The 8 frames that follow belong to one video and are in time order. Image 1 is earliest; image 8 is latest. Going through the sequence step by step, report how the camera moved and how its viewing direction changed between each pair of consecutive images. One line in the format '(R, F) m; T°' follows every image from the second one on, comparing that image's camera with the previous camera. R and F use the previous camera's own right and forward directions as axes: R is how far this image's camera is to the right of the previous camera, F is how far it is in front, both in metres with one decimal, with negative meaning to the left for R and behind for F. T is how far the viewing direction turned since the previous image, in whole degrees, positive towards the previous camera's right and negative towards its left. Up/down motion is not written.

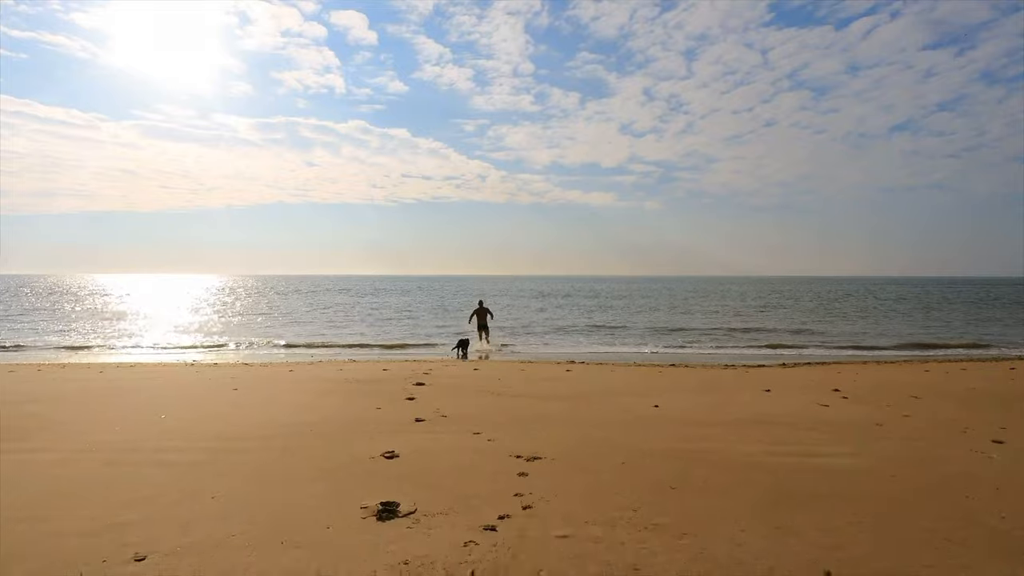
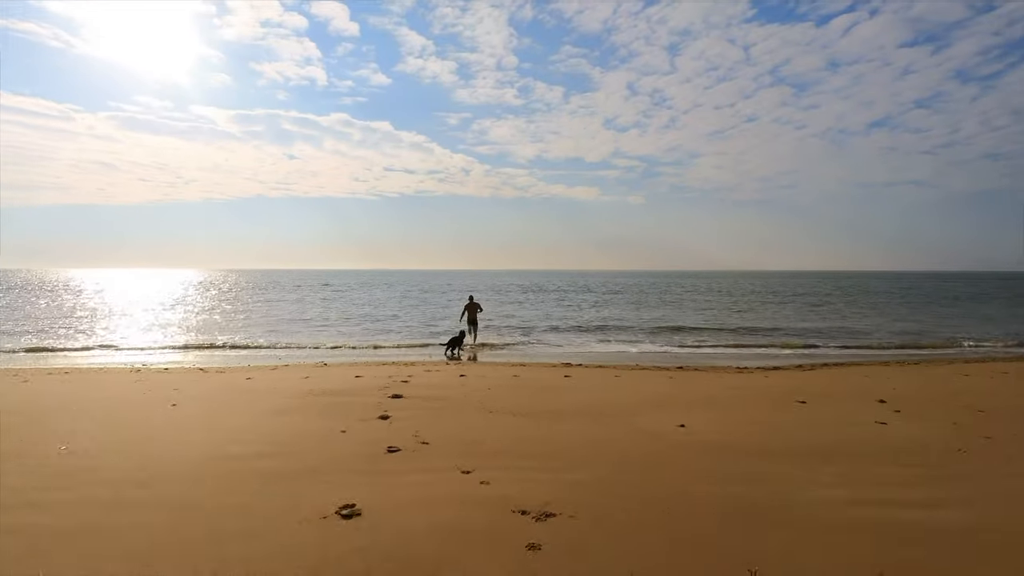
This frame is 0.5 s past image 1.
(-0.1, +1.1) m; +2°
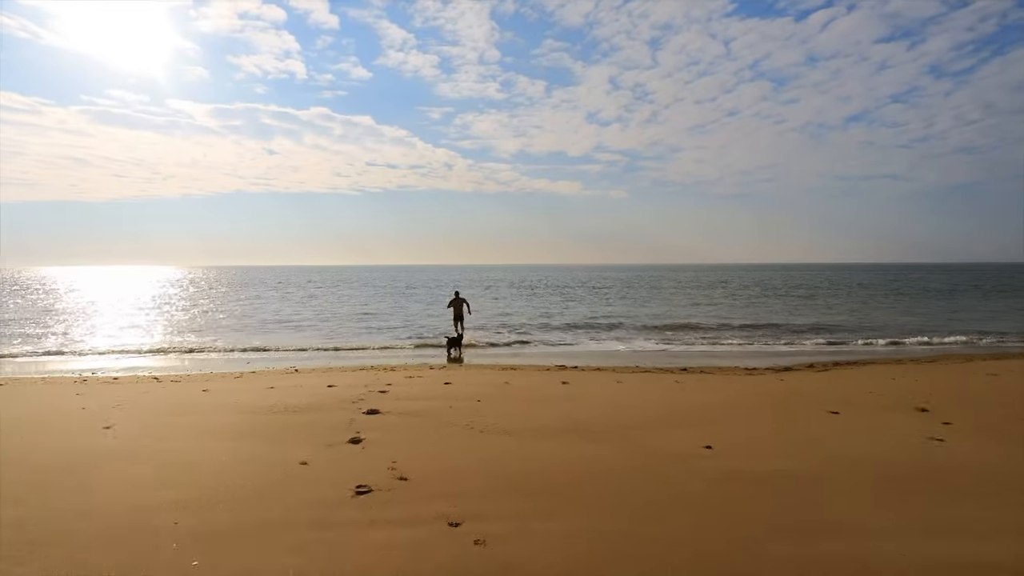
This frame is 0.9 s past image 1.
(-0.1, +0.8) m; +2°
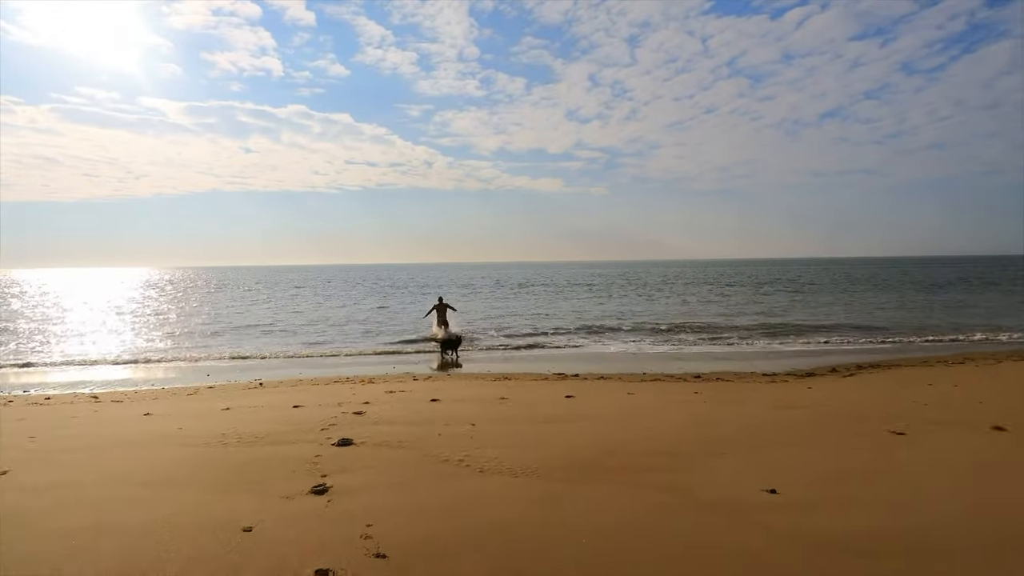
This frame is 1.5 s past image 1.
(-0.2, +1.0) m; +2°
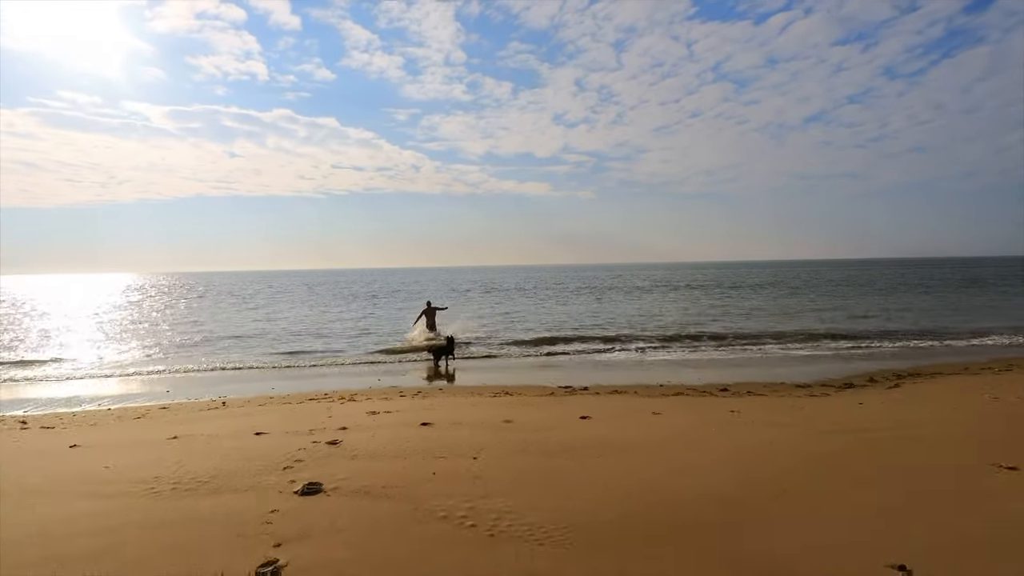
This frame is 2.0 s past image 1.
(-0.2, +1.0) m; +1°
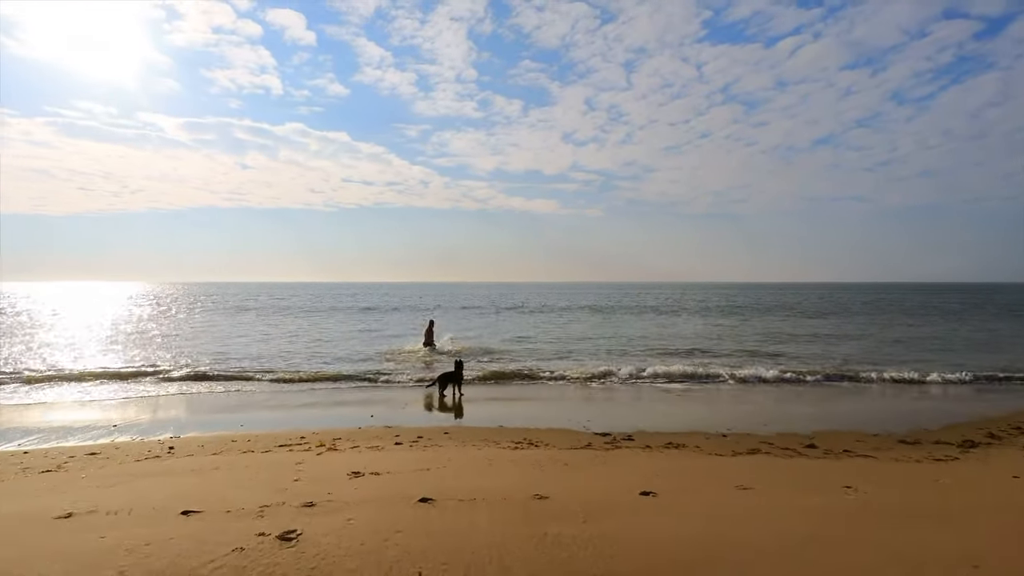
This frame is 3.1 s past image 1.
(-0.2, +1.5) m; -1°
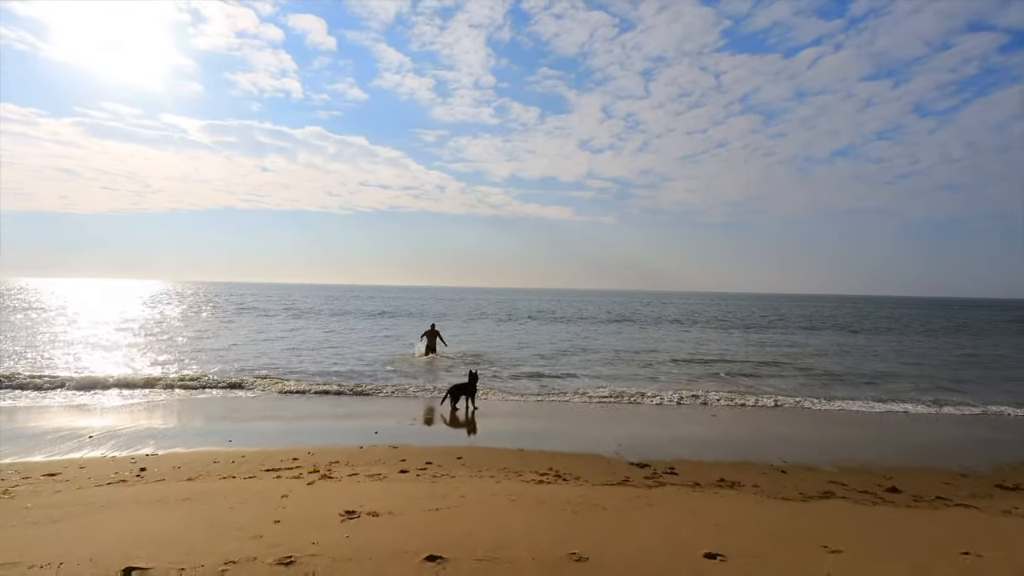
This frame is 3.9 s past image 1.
(-0.1, +0.8) m; -1°
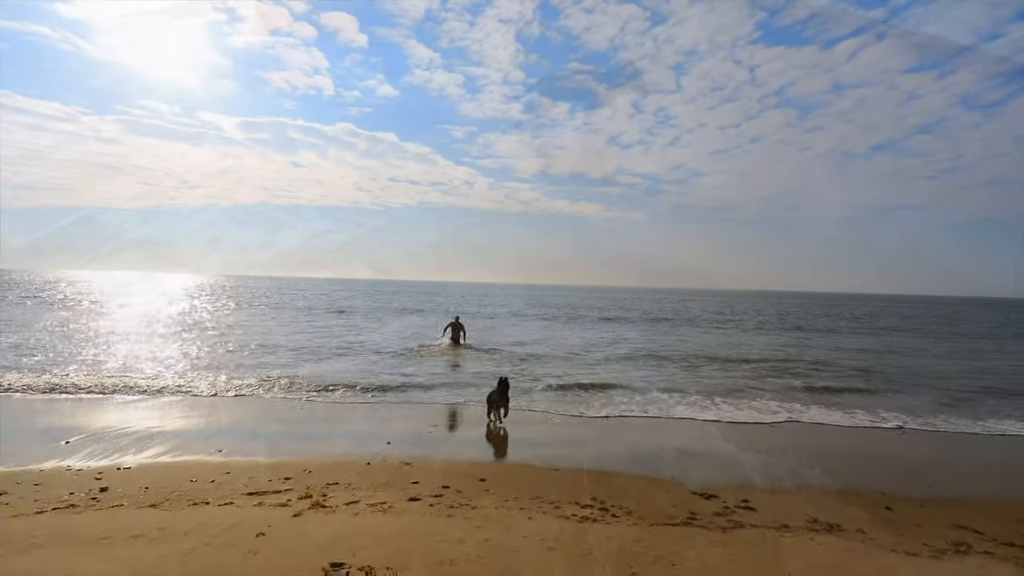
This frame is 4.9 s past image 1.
(0.0, +0.4) m; -3°
